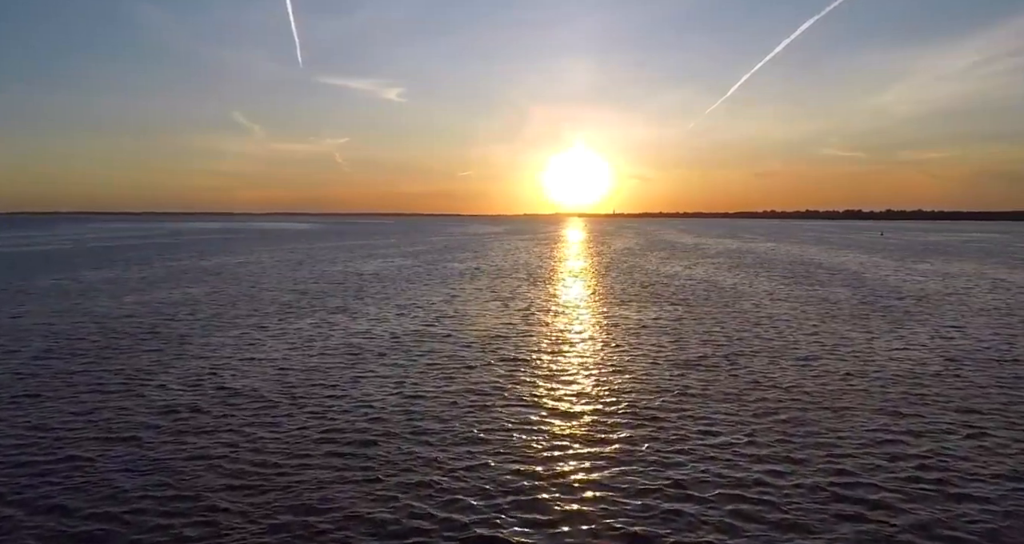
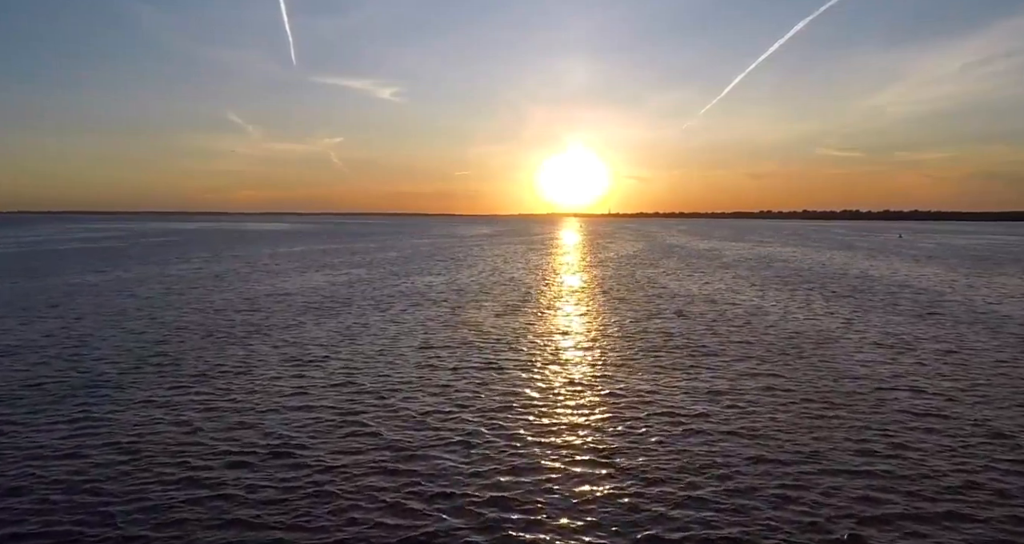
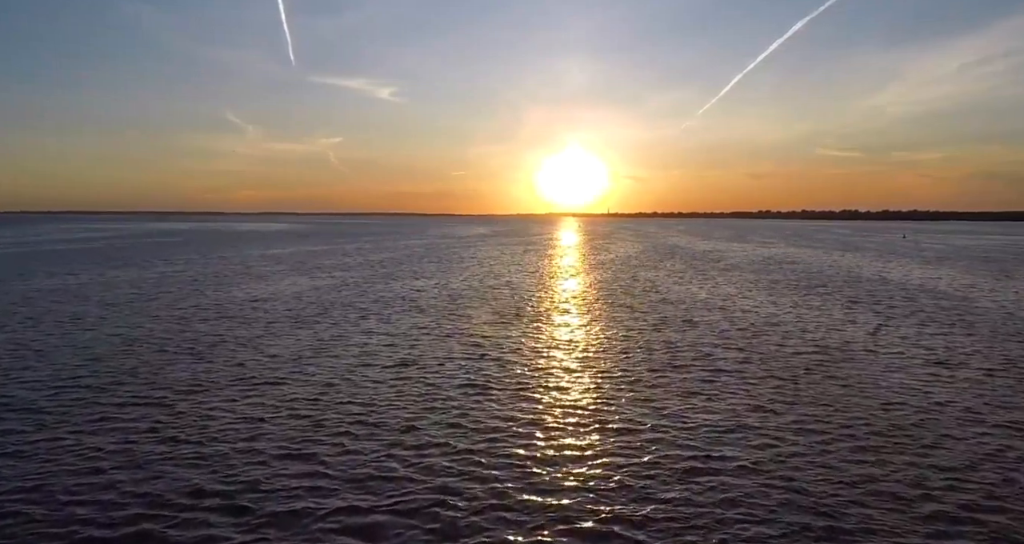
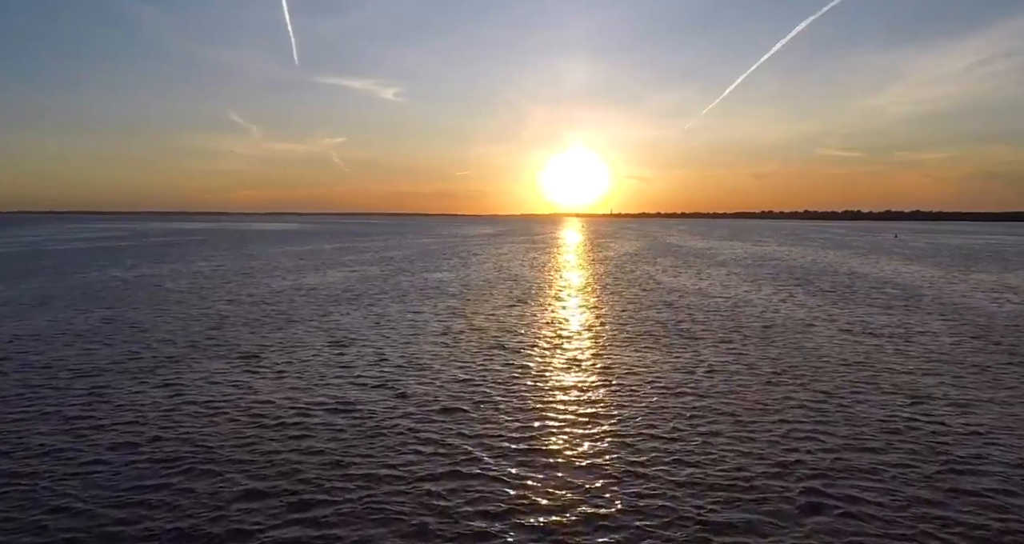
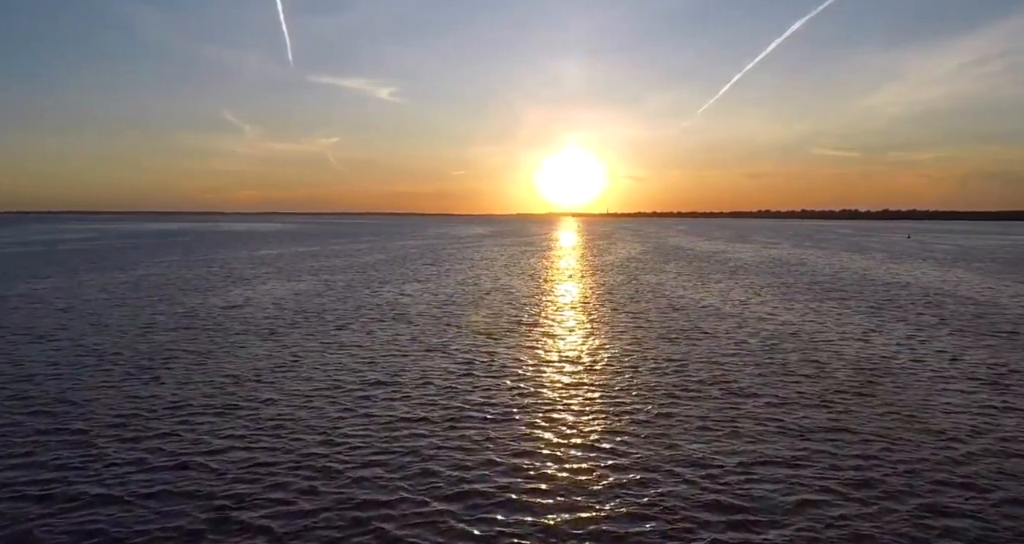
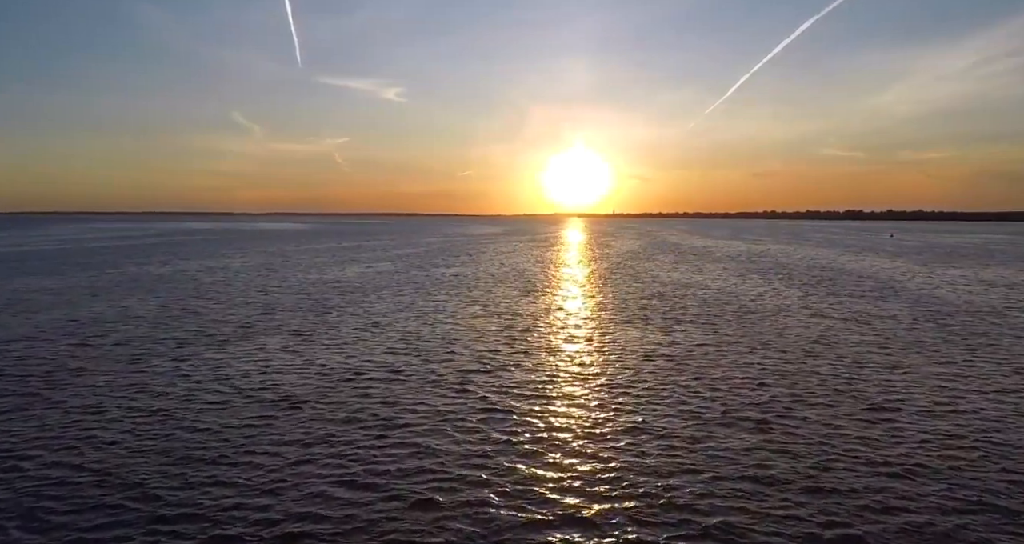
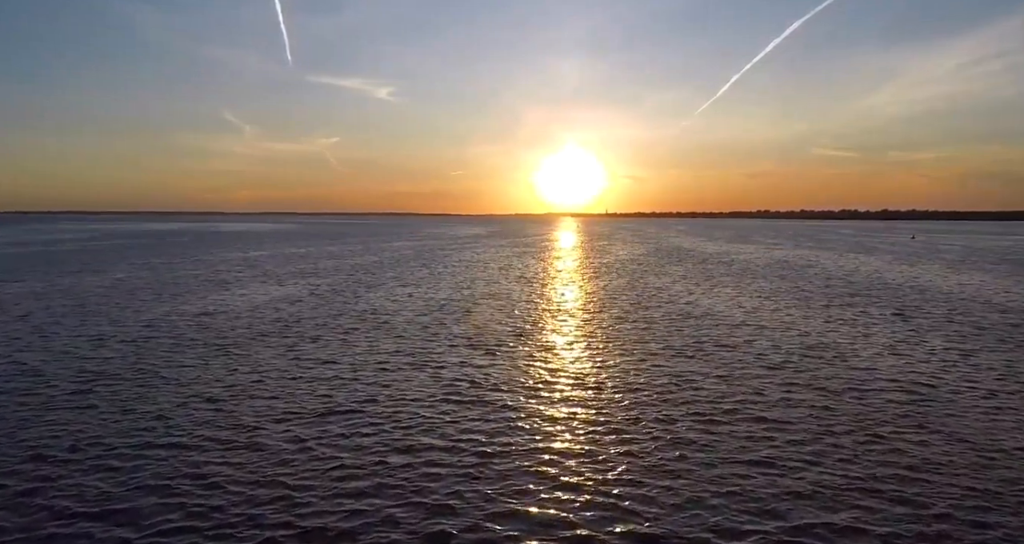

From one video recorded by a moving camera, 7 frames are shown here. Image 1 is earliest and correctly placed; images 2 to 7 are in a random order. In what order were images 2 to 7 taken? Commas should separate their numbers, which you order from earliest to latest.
6, 4, 2, 3, 5, 7
